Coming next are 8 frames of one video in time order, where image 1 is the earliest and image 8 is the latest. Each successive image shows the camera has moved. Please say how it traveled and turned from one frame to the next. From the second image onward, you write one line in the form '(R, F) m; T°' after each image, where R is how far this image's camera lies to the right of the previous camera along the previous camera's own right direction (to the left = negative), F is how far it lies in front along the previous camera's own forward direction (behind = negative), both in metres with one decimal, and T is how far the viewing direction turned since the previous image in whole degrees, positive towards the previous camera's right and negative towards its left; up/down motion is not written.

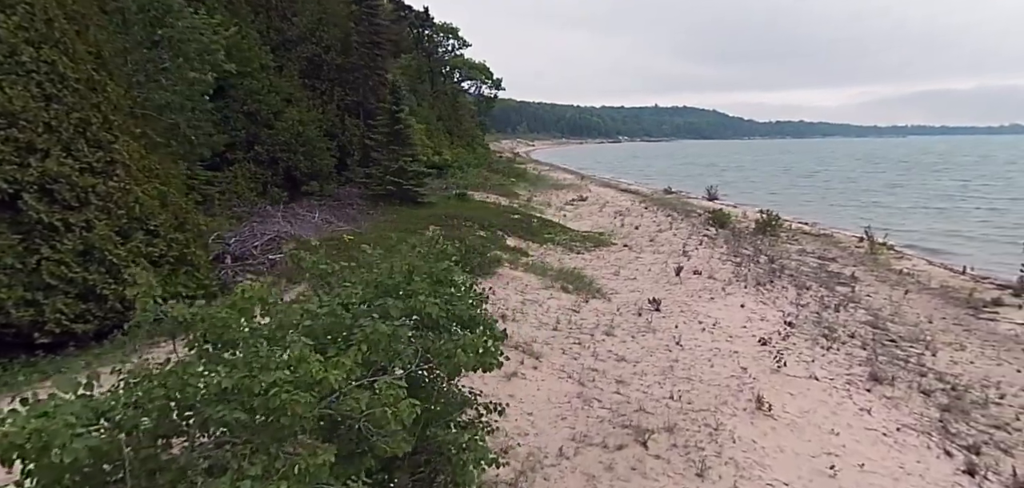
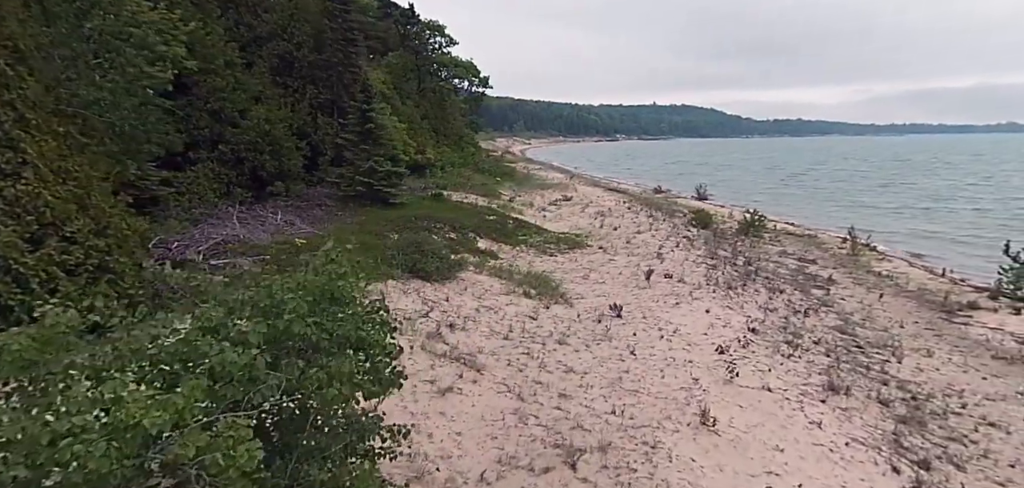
(+0.4, +0.2) m; +1°
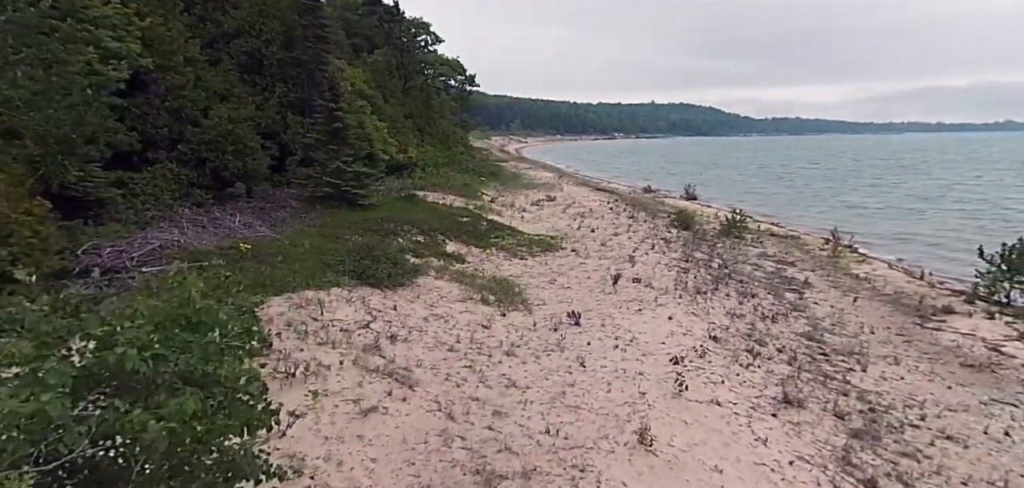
(+0.4, +0.2) m; +1°
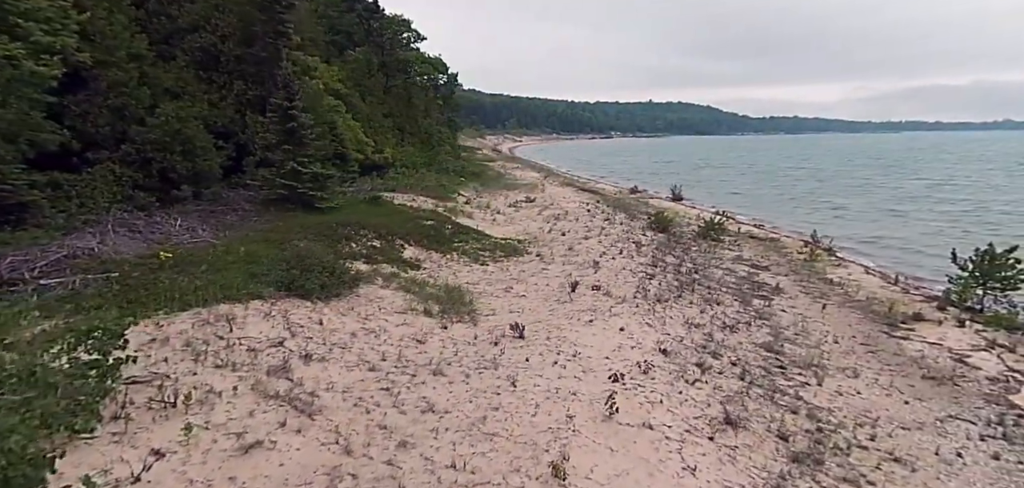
(+0.6, +0.3) m; +1°
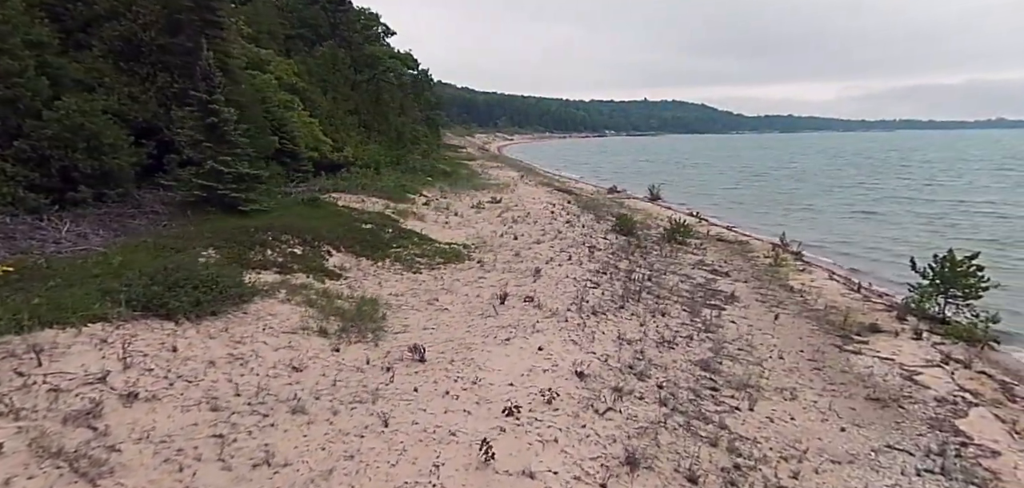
(+0.9, +0.7) m; +2°
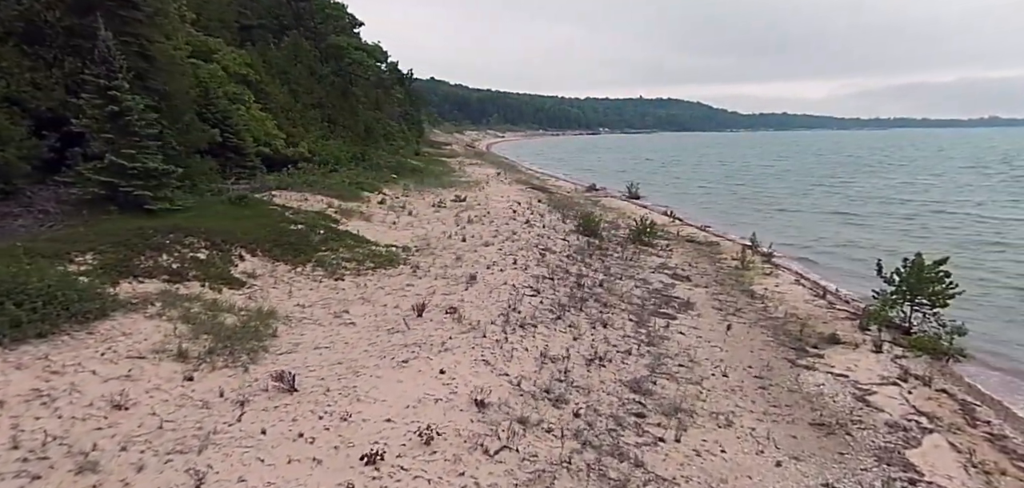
(+0.9, +0.9) m; +2°
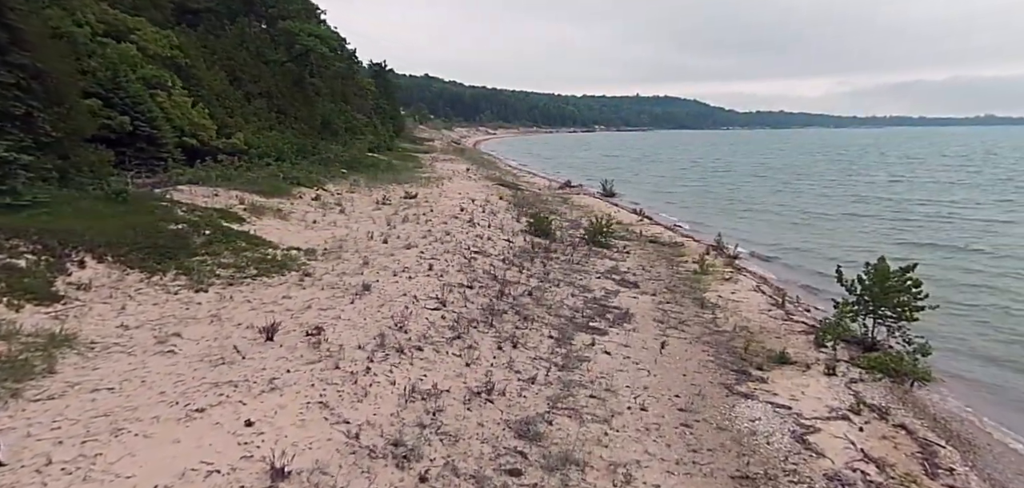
(+1.3, +1.5) m; +2°
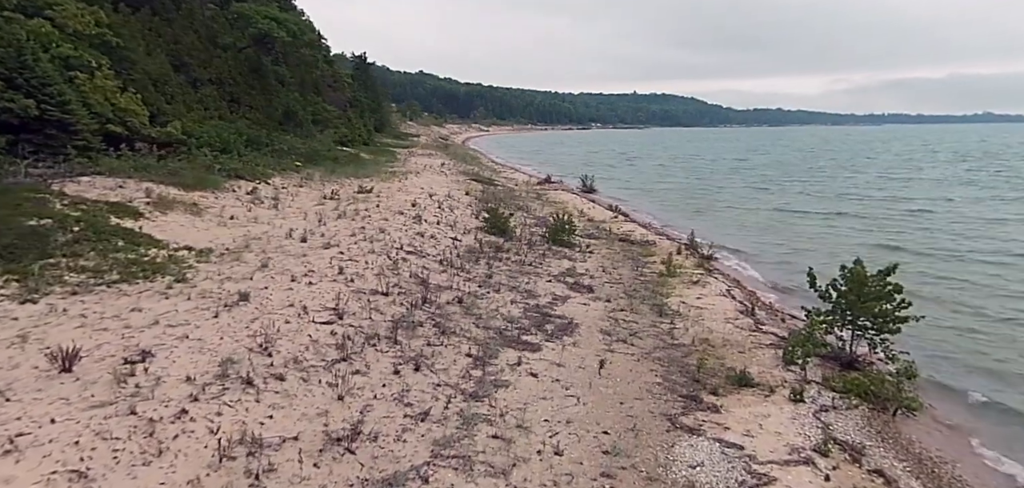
(+1.1, +1.6) m; +1°
